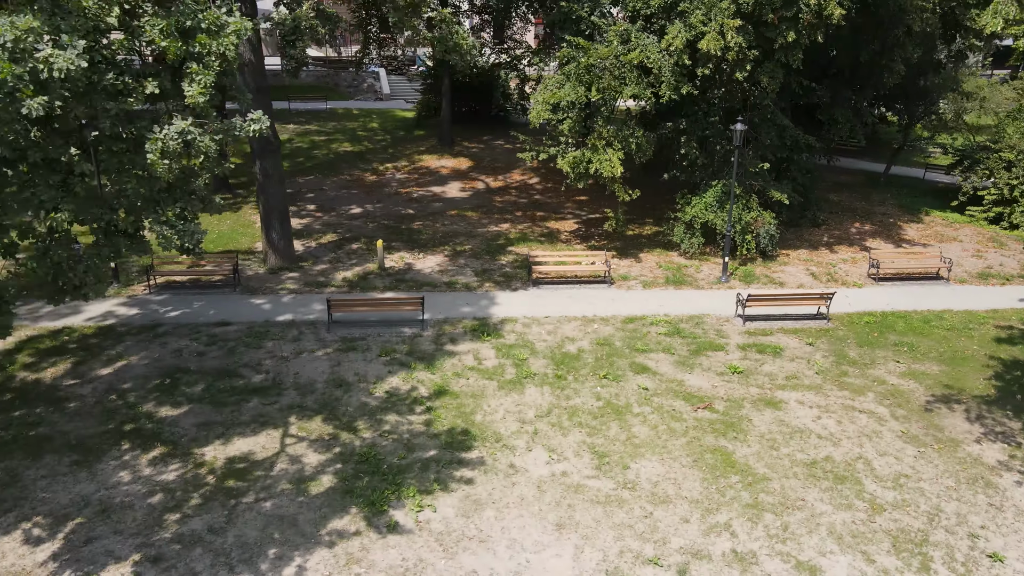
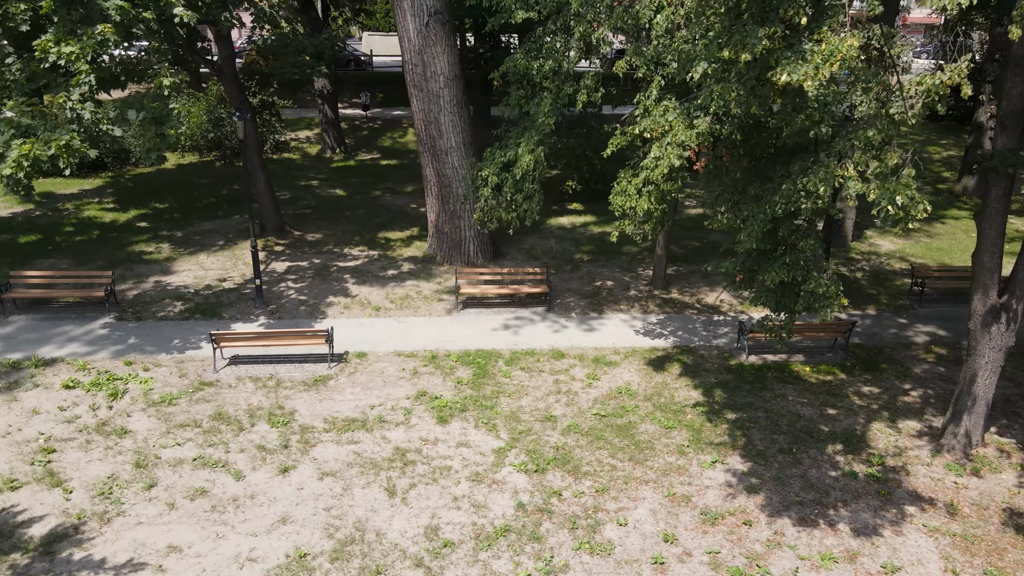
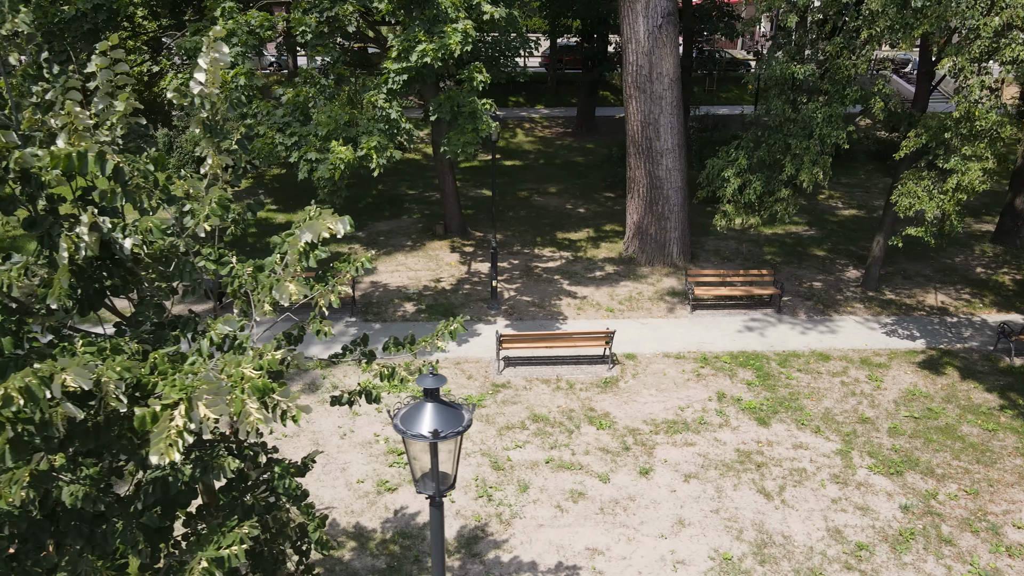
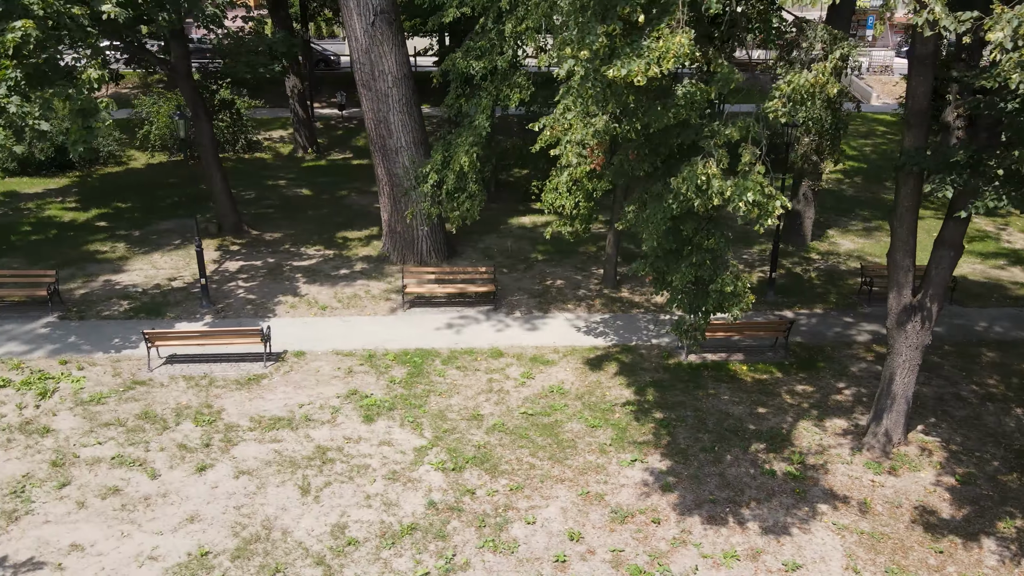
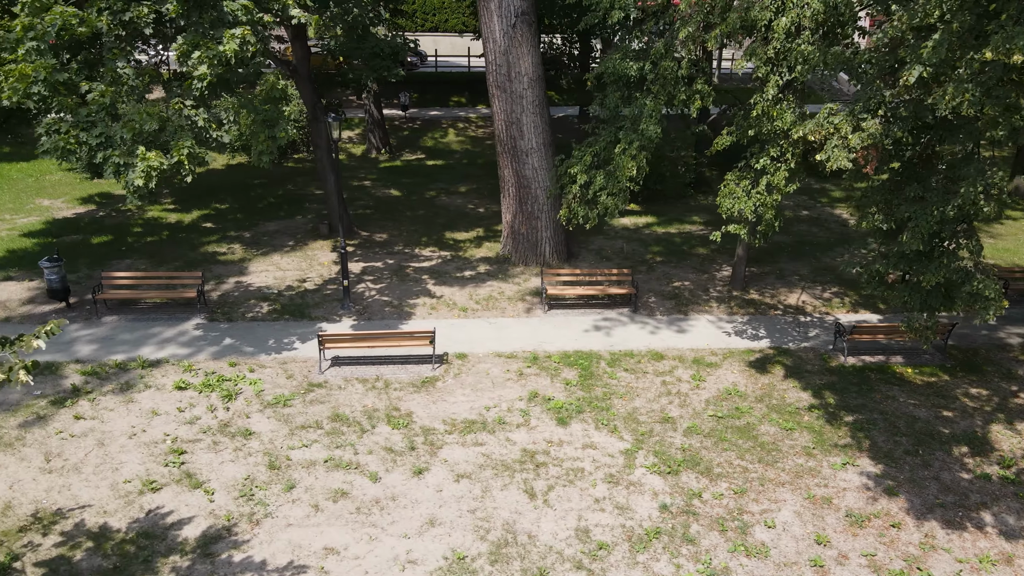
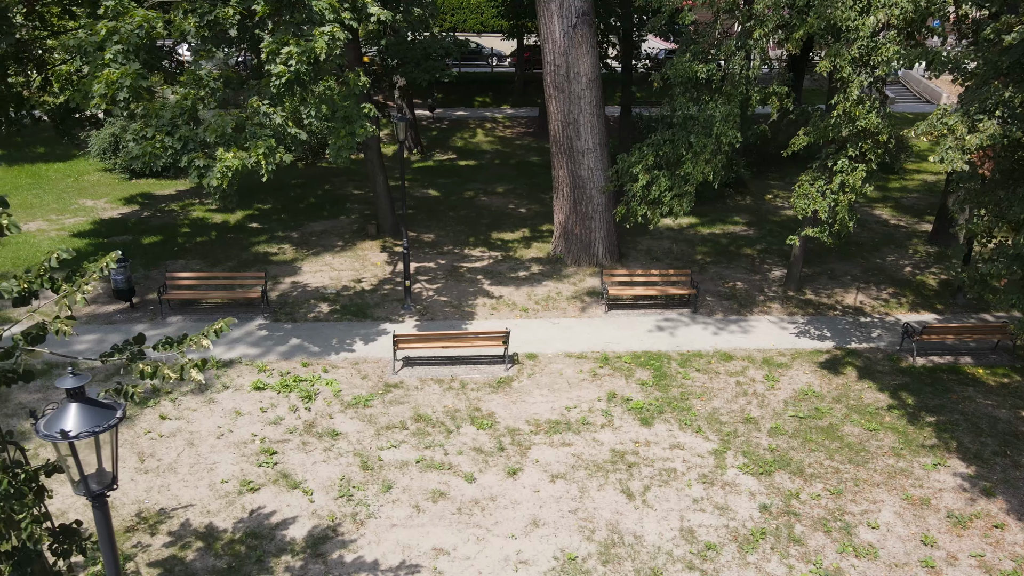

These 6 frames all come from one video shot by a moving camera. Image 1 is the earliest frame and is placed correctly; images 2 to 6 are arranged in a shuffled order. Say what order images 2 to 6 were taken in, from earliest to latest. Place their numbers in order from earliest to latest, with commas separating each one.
4, 2, 5, 6, 3
